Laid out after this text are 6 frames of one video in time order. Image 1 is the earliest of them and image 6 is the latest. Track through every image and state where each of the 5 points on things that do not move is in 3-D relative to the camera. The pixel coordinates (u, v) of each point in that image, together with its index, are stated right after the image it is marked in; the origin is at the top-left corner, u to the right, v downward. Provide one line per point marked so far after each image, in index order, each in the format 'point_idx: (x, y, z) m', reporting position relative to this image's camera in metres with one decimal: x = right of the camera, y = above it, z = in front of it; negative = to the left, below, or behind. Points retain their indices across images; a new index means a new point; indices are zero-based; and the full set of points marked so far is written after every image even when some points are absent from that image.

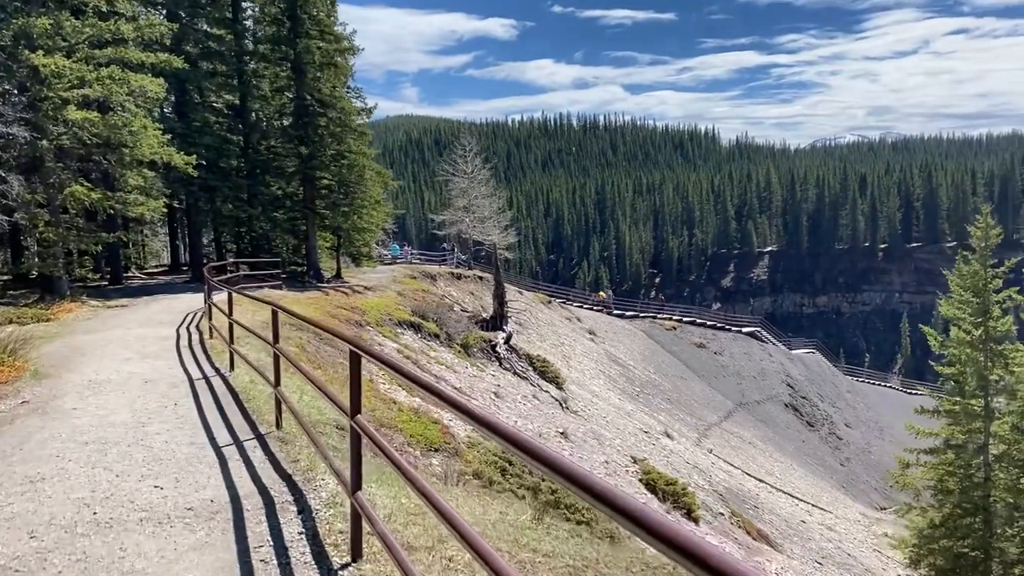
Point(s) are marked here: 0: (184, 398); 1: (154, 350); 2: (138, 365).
0: (-3.4, -1.1, +7.3) m
1: (-5.5, -1.0, +10.6) m
2: (-5.0, -1.0, +9.3) m
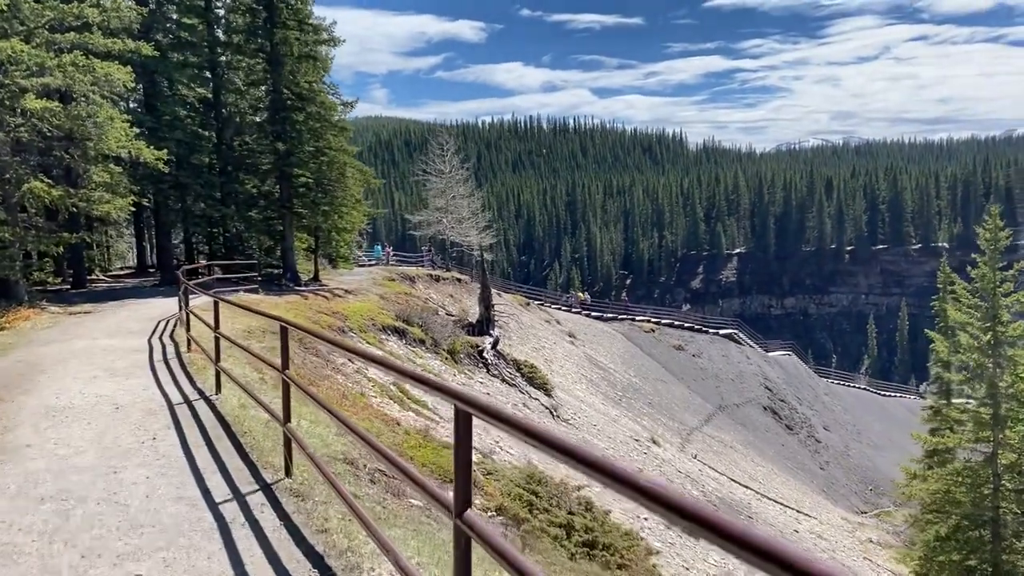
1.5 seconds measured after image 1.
0: (-3.0, -1.3, +6.2) m
1: (-5.3, -1.1, +9.4) m
2: (-4.7, -1.2, +8.1) m
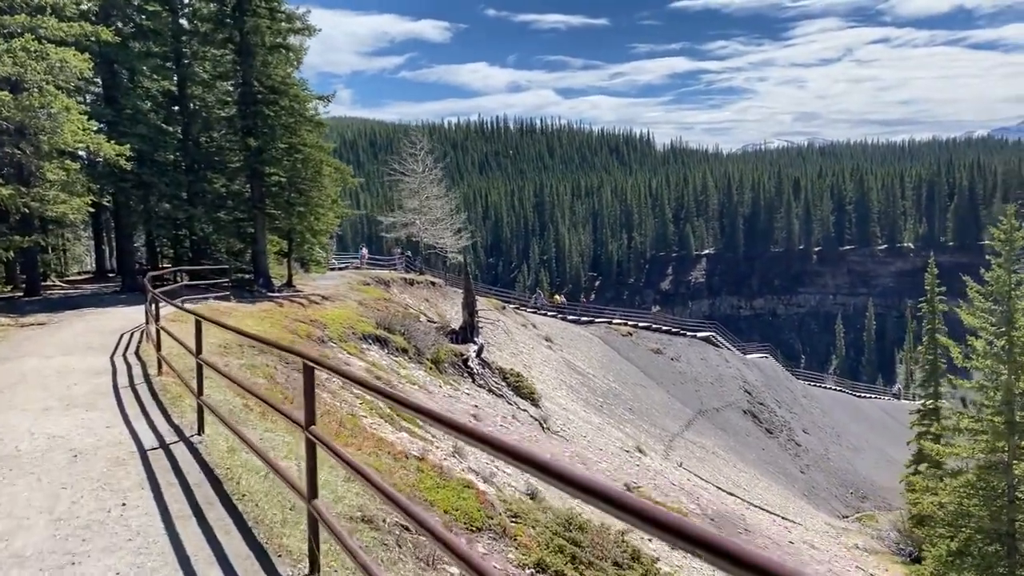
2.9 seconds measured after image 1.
0: (-2.6, -1.4, +4.9) m
1: (-5.0, -1.2, +8.0) m
2: (-4.3, -1.3, +6.7) m
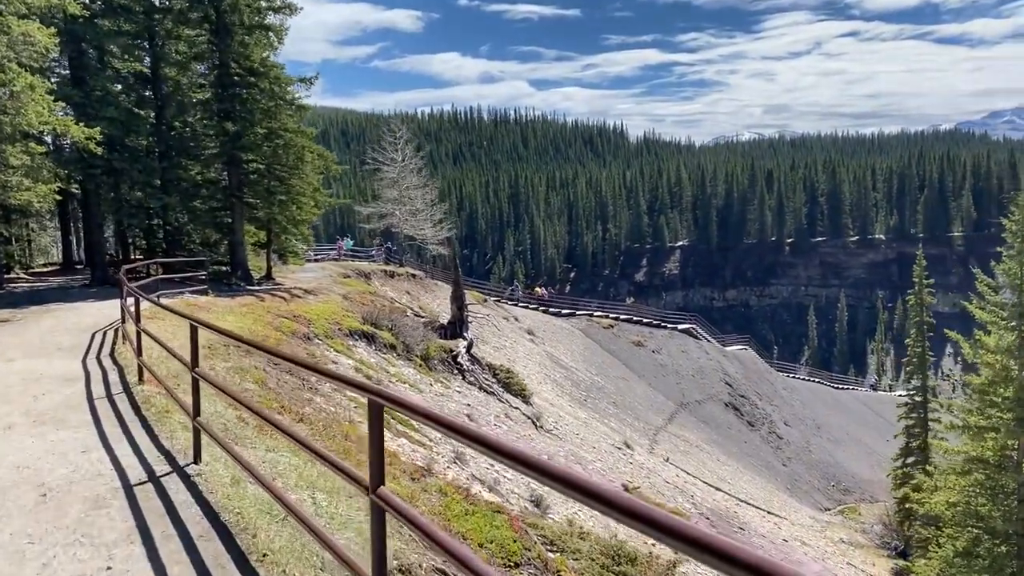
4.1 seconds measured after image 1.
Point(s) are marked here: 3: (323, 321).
0: (-2.2, -1.4, +3.9) m
1: (-4.6, -1.2, +7.0) m
2: (-4.0, -1.3, +5.7) m
3: (-5.2, -0.9, +19.4) m
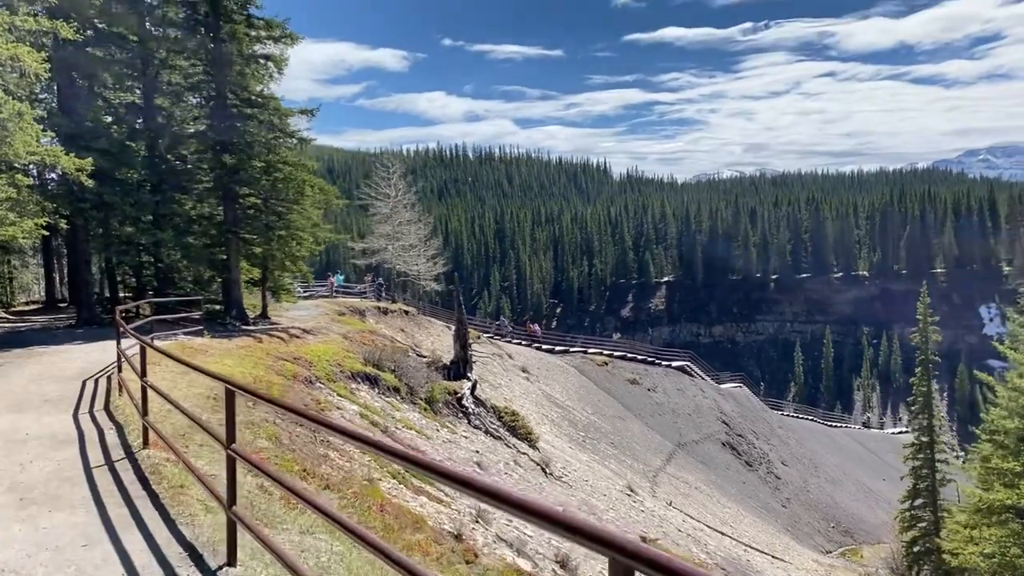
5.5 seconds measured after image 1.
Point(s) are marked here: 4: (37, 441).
0: (-1.5, -1.7, +3.0) m
1: (-4.0, -1.6, +6.0) m
2: (-3.3, -1.7, +4.7) m
3: (-4.9, -2.0, +18.4) m
4: (-5.1, -1.6, +7.5) m
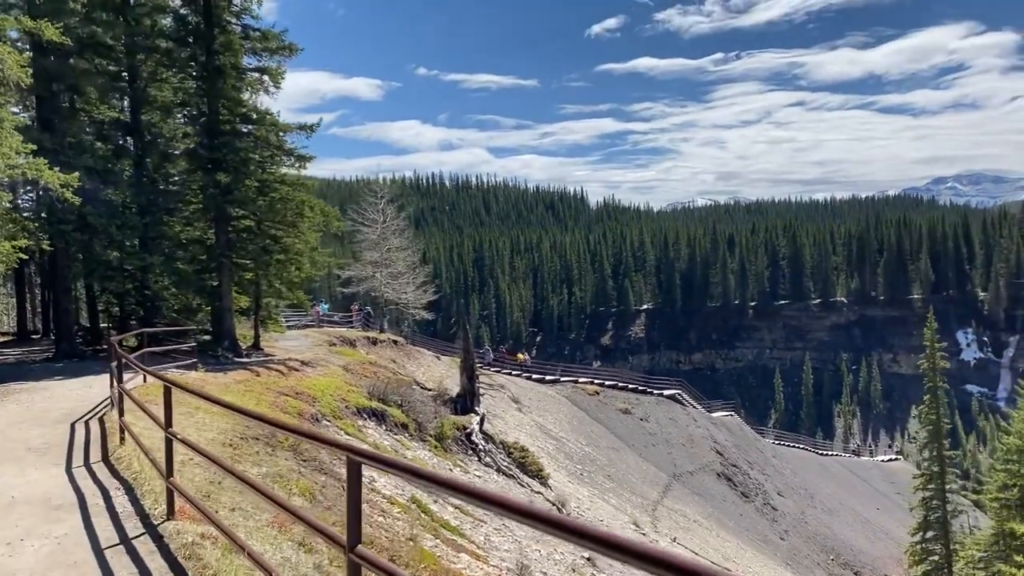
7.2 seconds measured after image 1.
0: (-0.5, -1.8, +1.7) m
1: (-3.1, -1.8, +4.6) m
2: (-2.4, -1.8, +3.3) m
3: (-4.4, -2.7, +16.9) m
4: (-4.2, -1.9, +6.1) m
